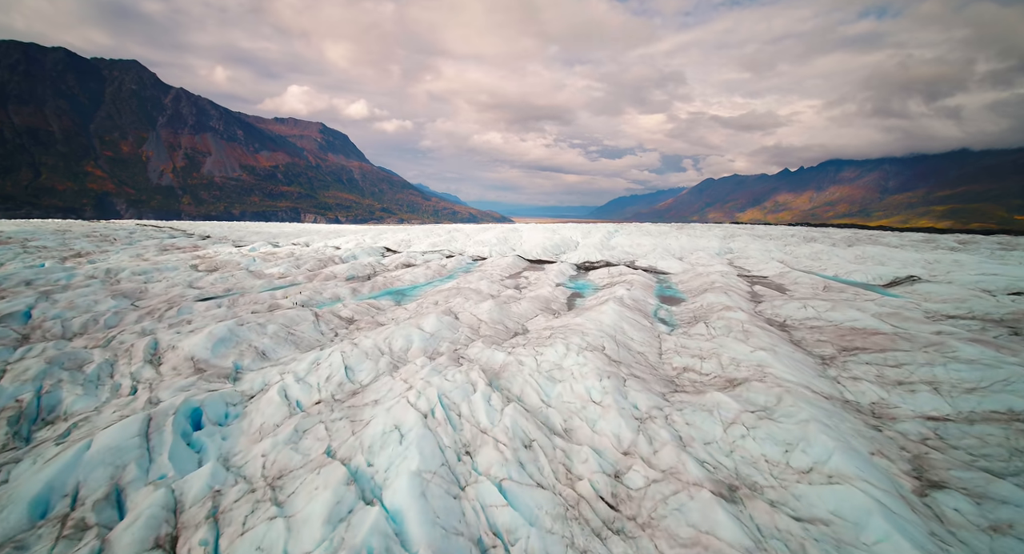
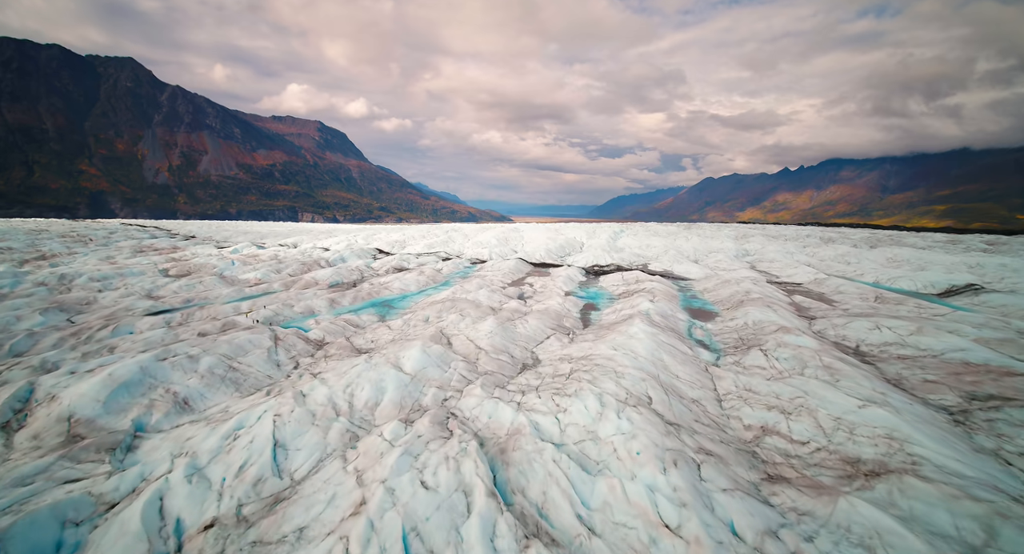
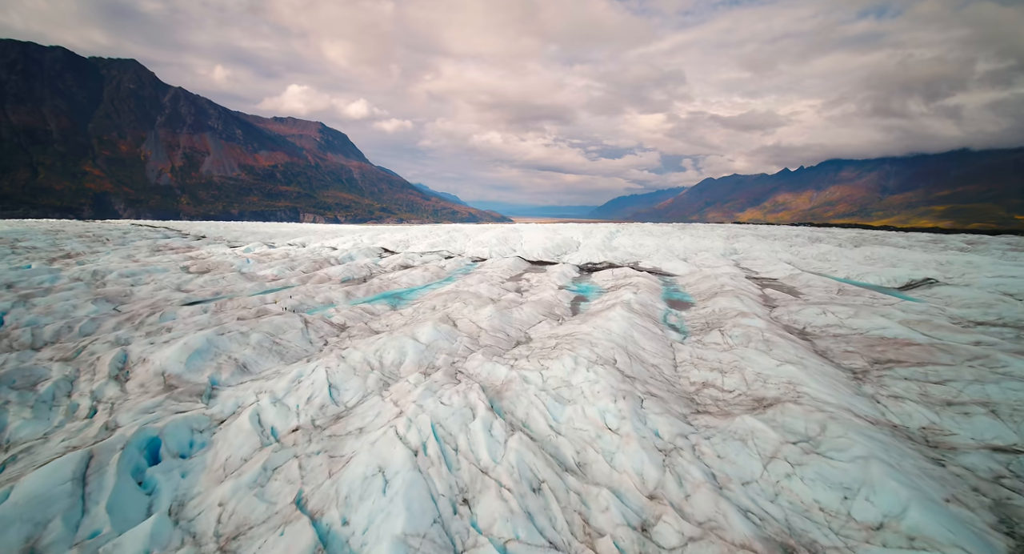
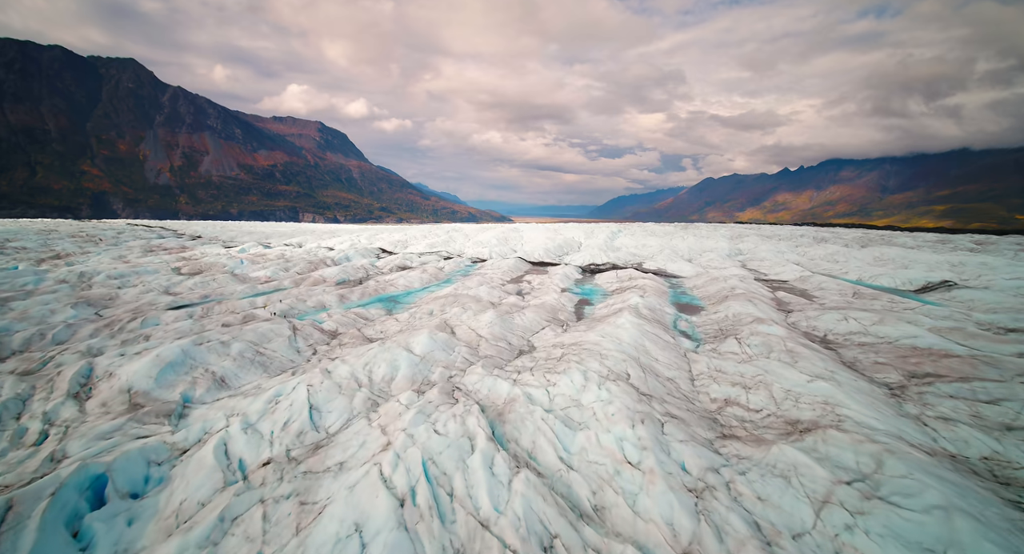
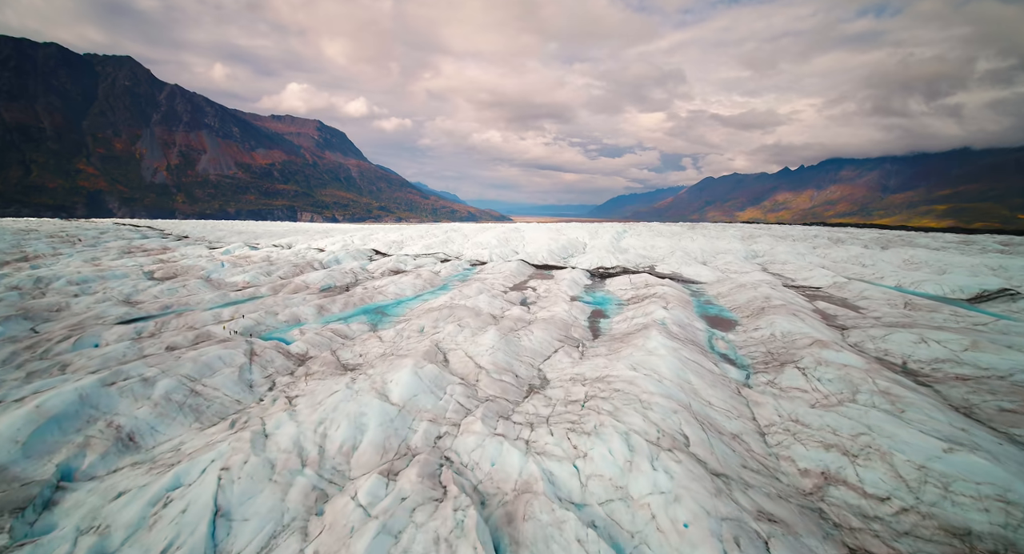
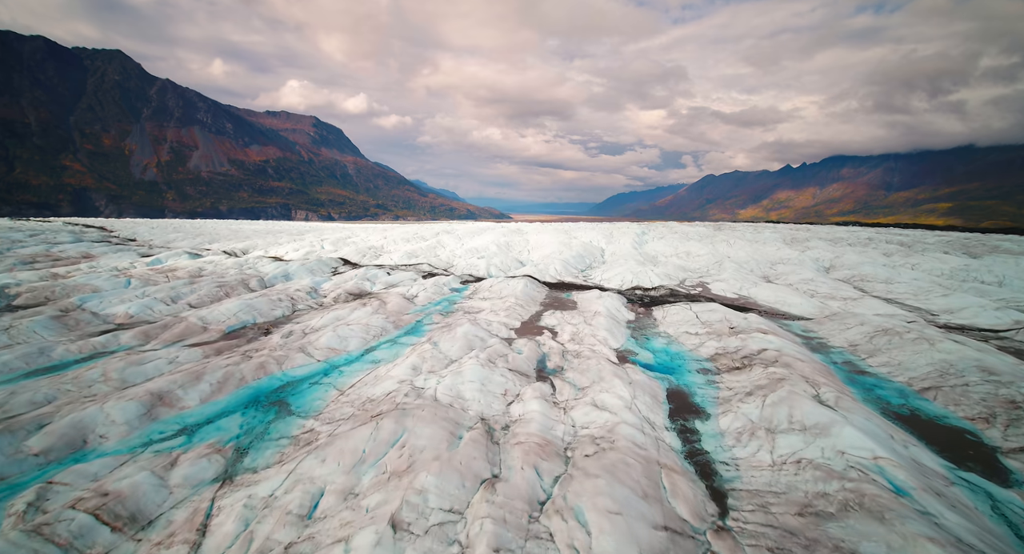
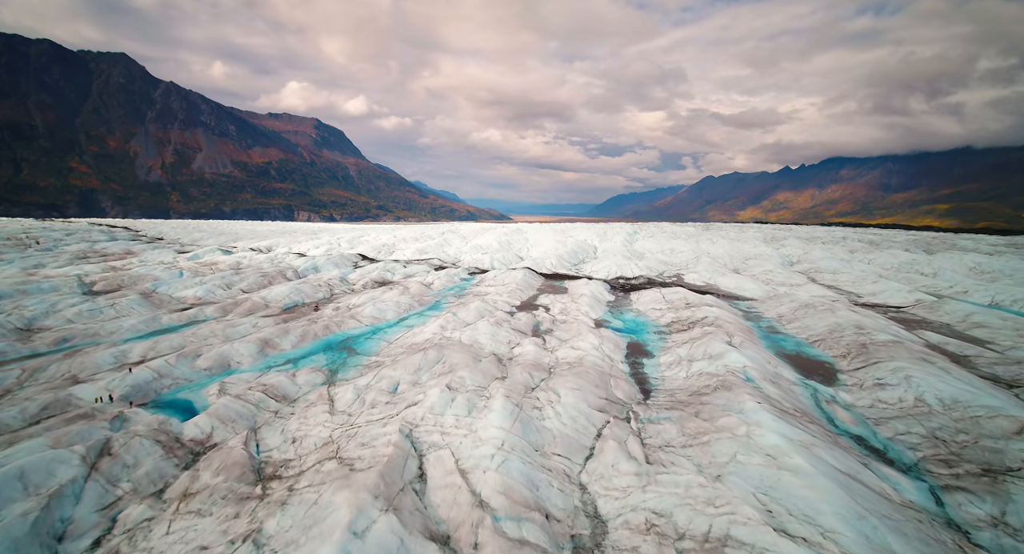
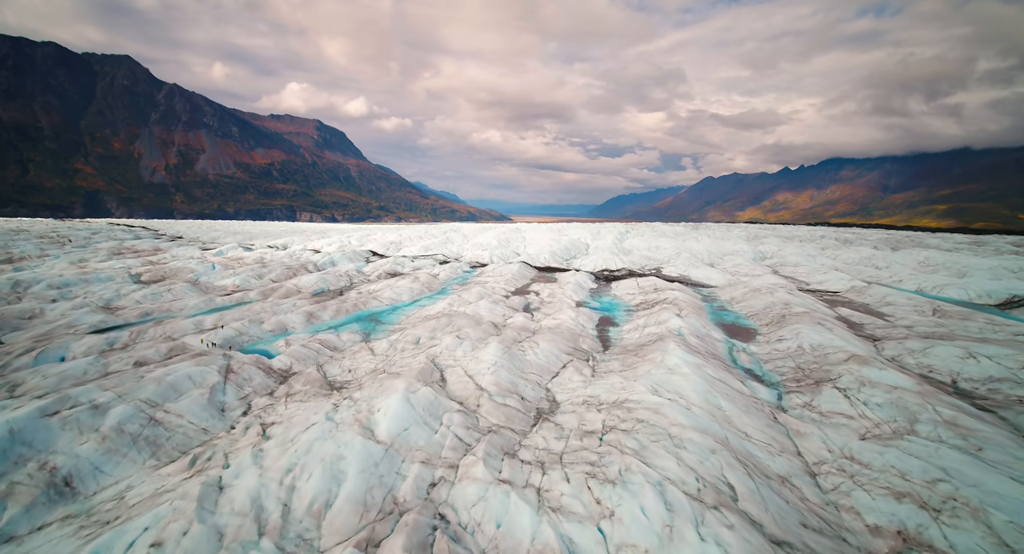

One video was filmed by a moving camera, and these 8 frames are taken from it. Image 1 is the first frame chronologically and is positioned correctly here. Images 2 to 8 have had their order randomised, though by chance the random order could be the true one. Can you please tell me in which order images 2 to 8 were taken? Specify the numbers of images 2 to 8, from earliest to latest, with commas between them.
3, 4, 2, 5, 8, 7, 6
